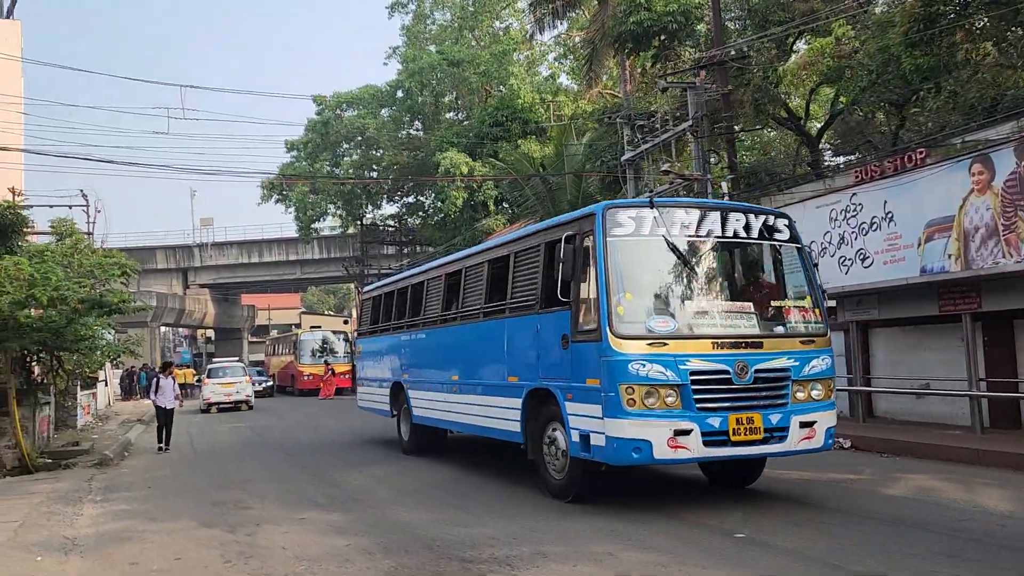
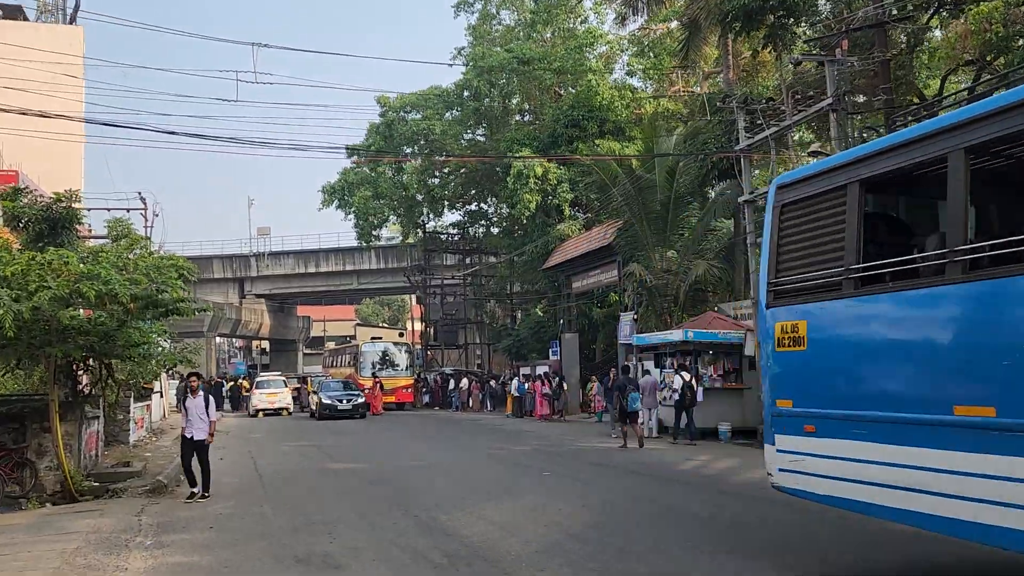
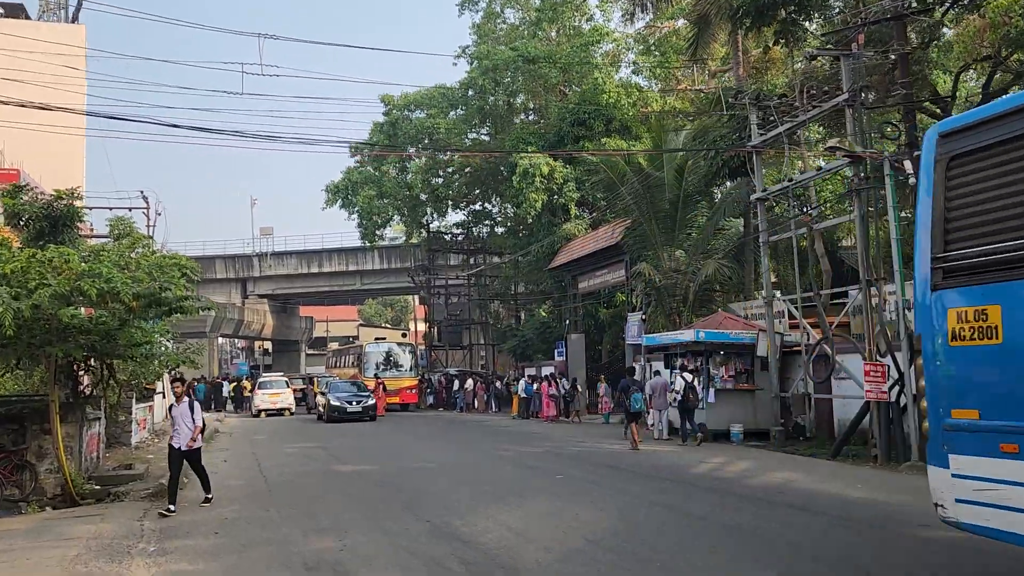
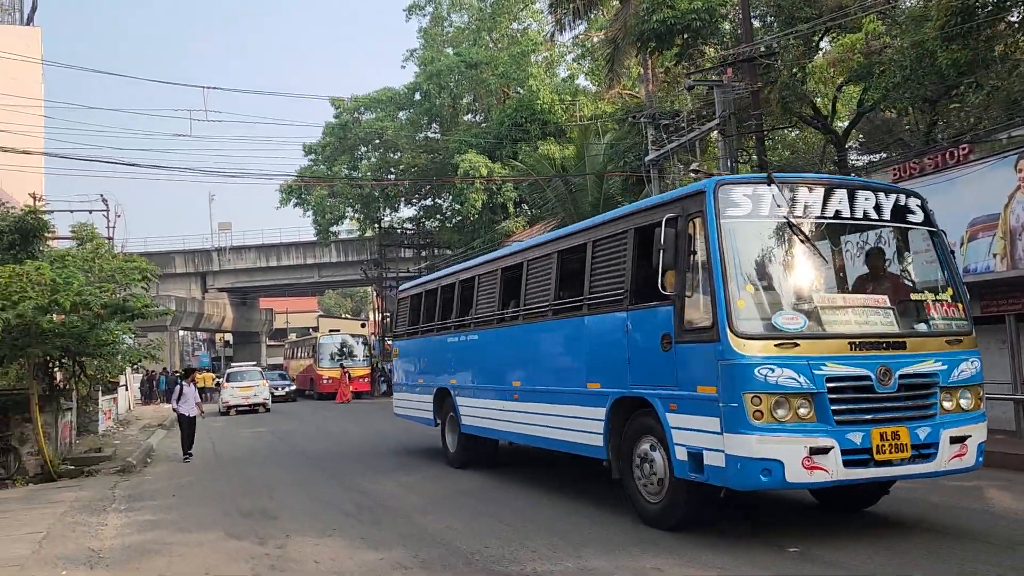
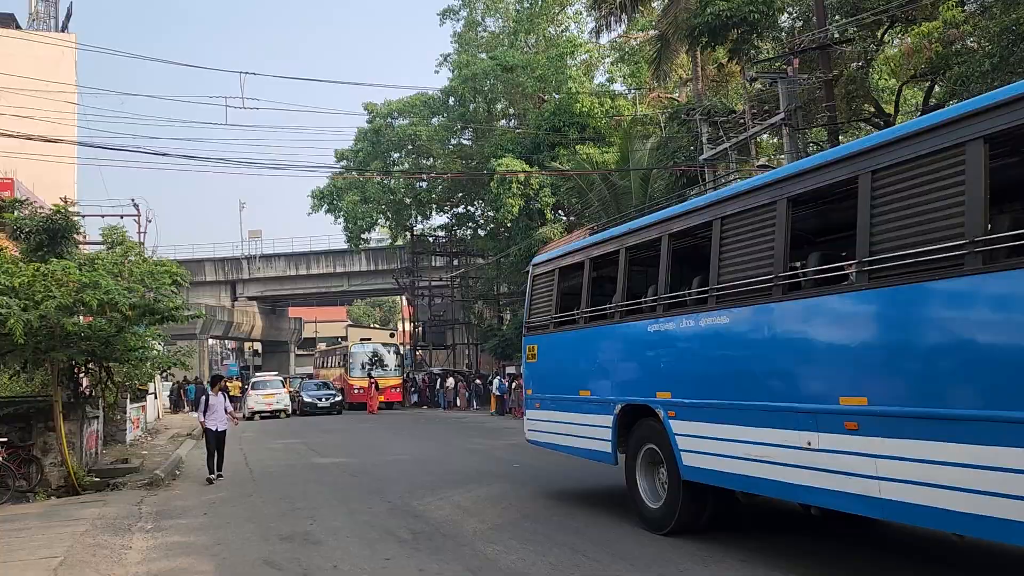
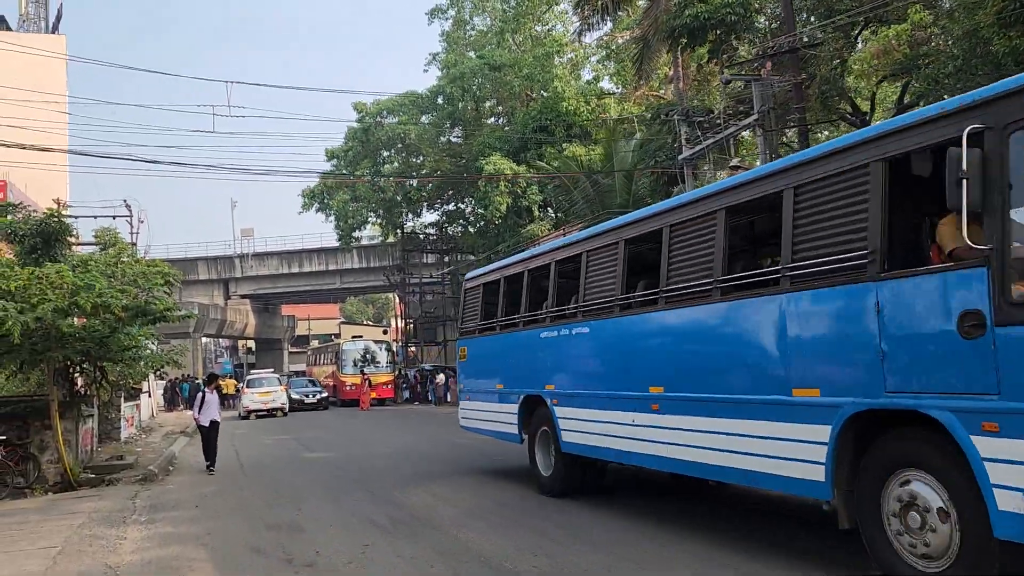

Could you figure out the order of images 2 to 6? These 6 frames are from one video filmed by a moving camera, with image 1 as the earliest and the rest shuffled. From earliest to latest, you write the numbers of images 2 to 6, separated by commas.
4, 6, 5, 2, 3
